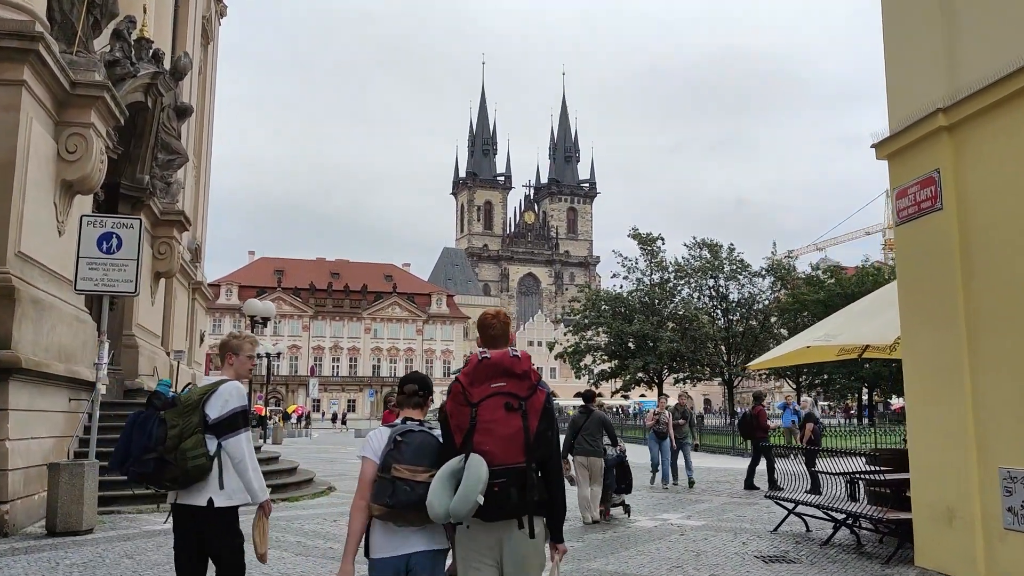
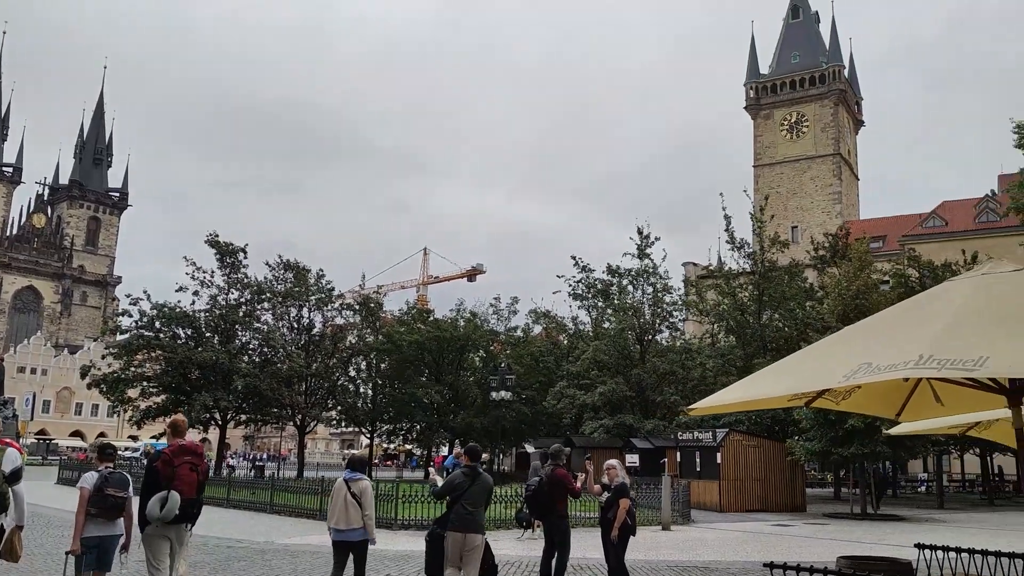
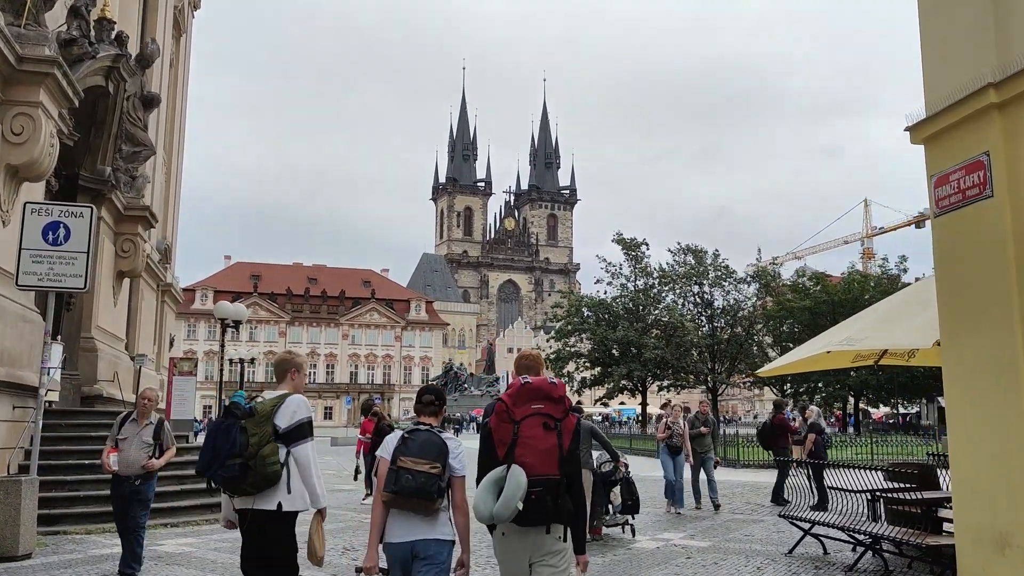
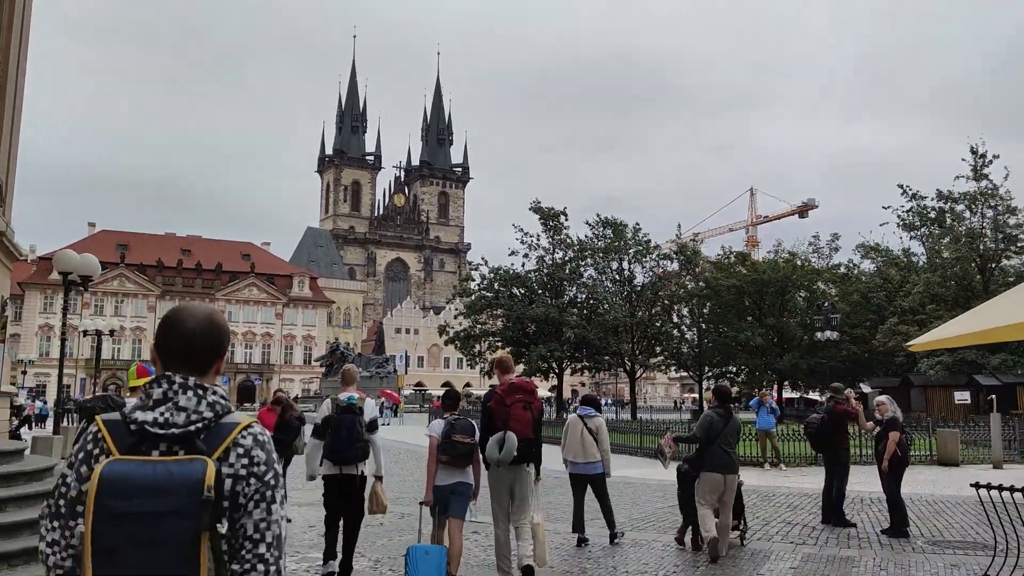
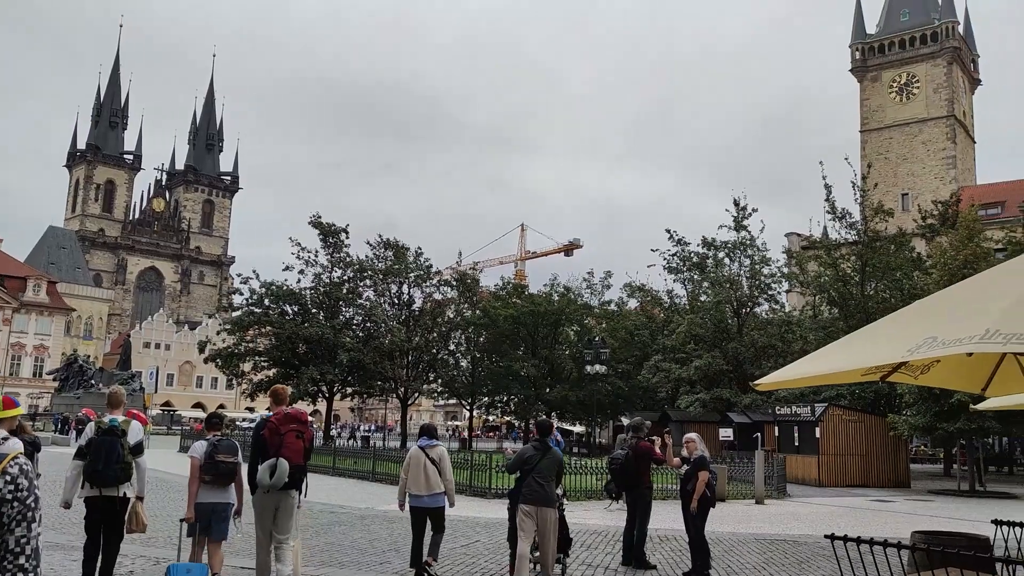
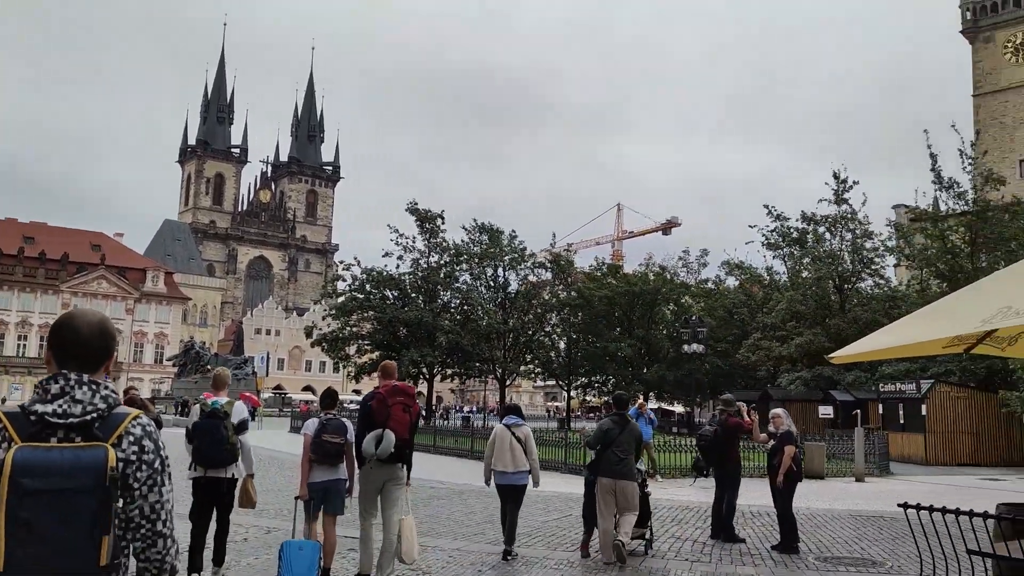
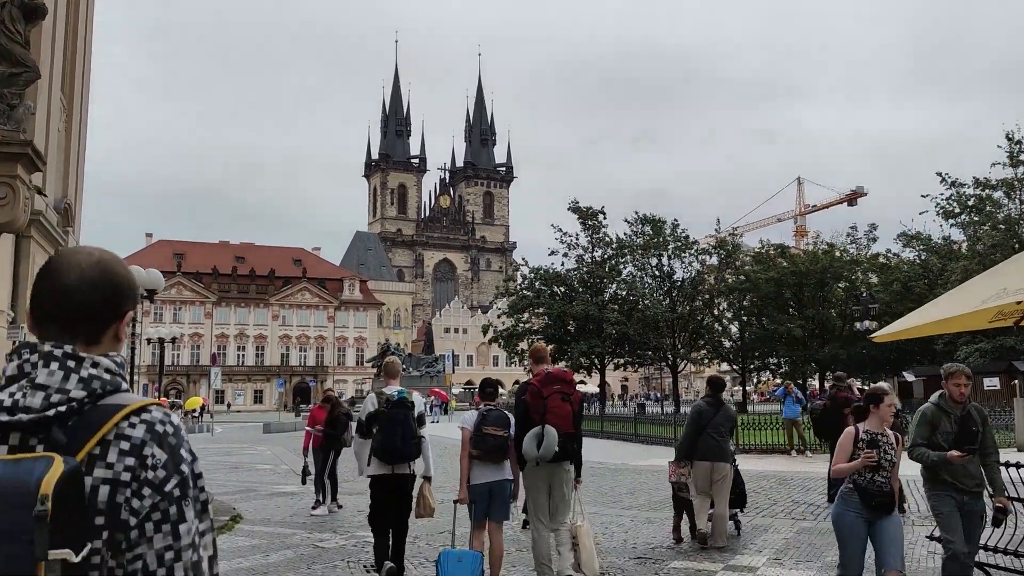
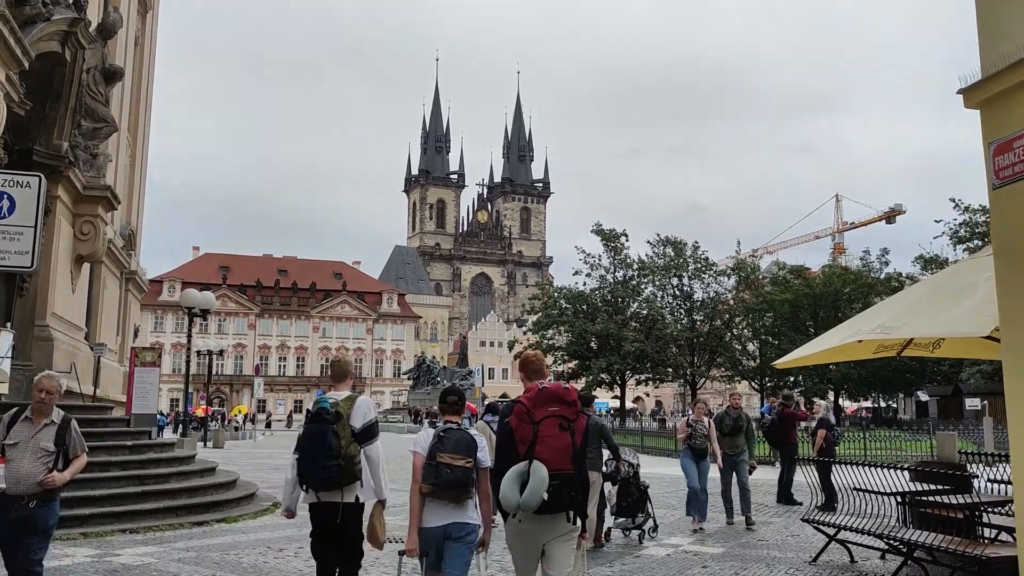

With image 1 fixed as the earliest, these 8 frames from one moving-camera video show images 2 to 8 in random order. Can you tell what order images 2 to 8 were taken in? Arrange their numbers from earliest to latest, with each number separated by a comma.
3, 8, 7, 4, 6, 5, 2
